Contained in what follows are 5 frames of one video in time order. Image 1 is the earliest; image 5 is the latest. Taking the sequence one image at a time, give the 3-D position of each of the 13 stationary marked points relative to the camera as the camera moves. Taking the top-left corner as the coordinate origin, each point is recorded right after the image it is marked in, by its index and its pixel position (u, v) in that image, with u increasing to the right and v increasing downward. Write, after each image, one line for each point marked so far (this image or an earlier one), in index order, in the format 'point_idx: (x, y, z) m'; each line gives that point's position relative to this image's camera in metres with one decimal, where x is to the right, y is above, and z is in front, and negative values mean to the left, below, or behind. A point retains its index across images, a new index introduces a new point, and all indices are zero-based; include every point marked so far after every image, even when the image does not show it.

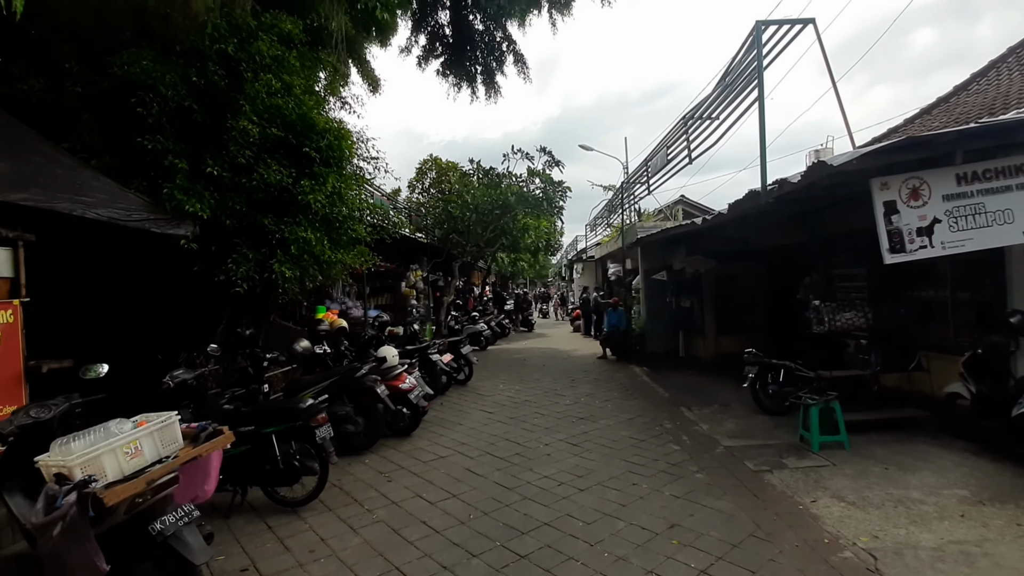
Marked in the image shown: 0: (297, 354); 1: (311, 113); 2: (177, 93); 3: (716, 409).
0: (-2.0, -0.6, +4.8) m
1: (-2.0, +1.7, +5.0) m
2: (-2.8, +1.6, +4.3) m
3: (+2.3, -1.4, +5.9) m
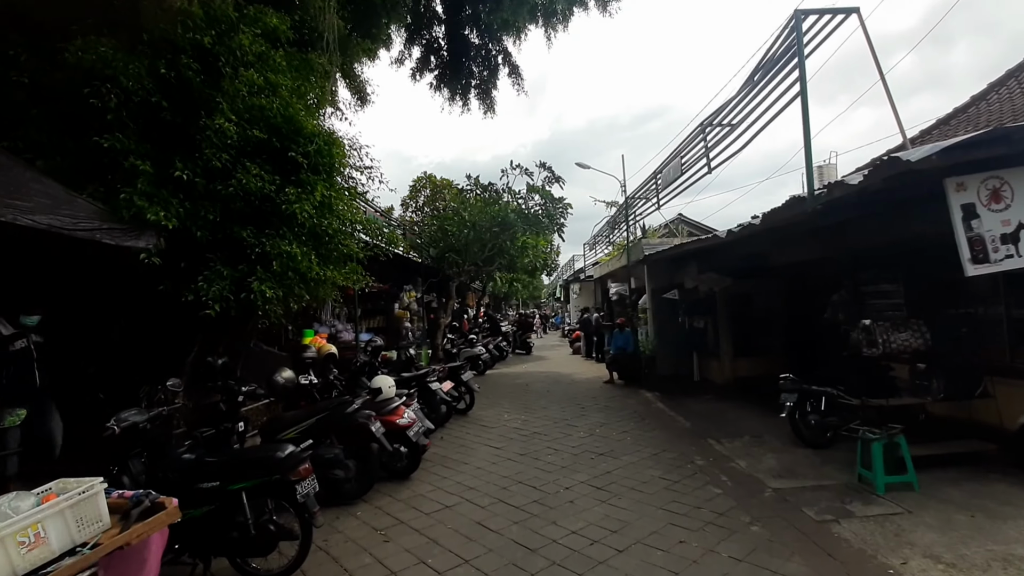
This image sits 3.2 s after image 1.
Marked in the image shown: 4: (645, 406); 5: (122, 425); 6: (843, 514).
0: (-1.9, -0.8, +4.1) m
1: (-1.9, +1.5, +4.5) m
2: (-2.7, +1.5, +3.8) m
3: (+2.4, -1.6, +5.3) m
4: (+1.9, -1.7, +7.5) m
5: (-2.0, -0.7, +2.7) m
6: (+2.3, -1.5, +3.5) m
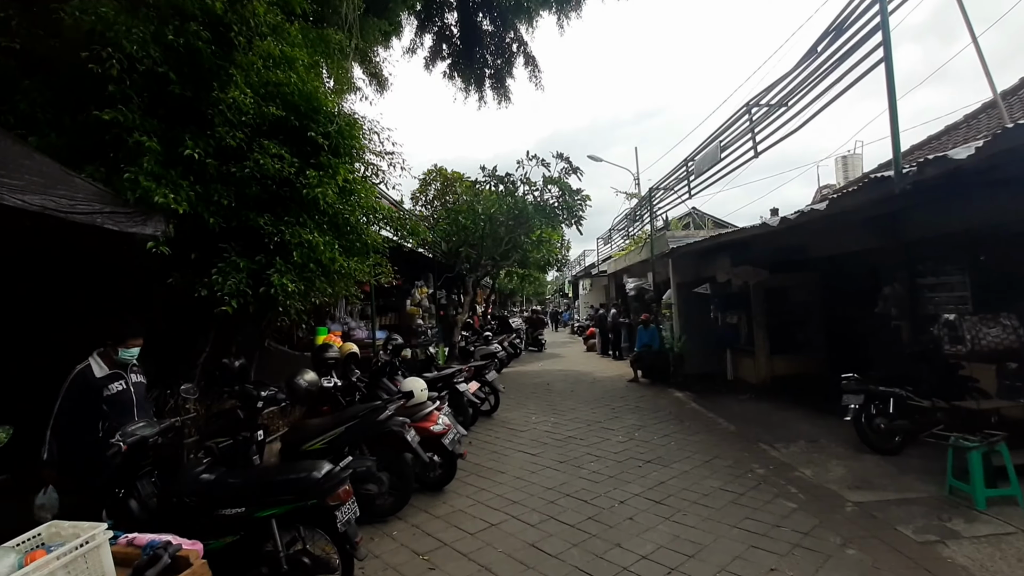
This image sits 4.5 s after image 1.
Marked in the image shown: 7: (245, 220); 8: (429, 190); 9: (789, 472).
0: (-1.5, -0.7, +3.7) m
1: (-1.5, +1.5, +4.1) m
2: (-2.4, +1.5, +3.3) m
3: (+2.8, -1.5, +4.9) m
4: (+2.3, -1.6, +7.1) m
5: (-1.7, -0.7, +2.3) m
6: (+2.6, -1.5, +3.1) m
7: (-1.9, +0.5, +3.7) m
8: (-2.1, +2.4, +12.6) m
9: (+2.3, -1.5, +4.3) m
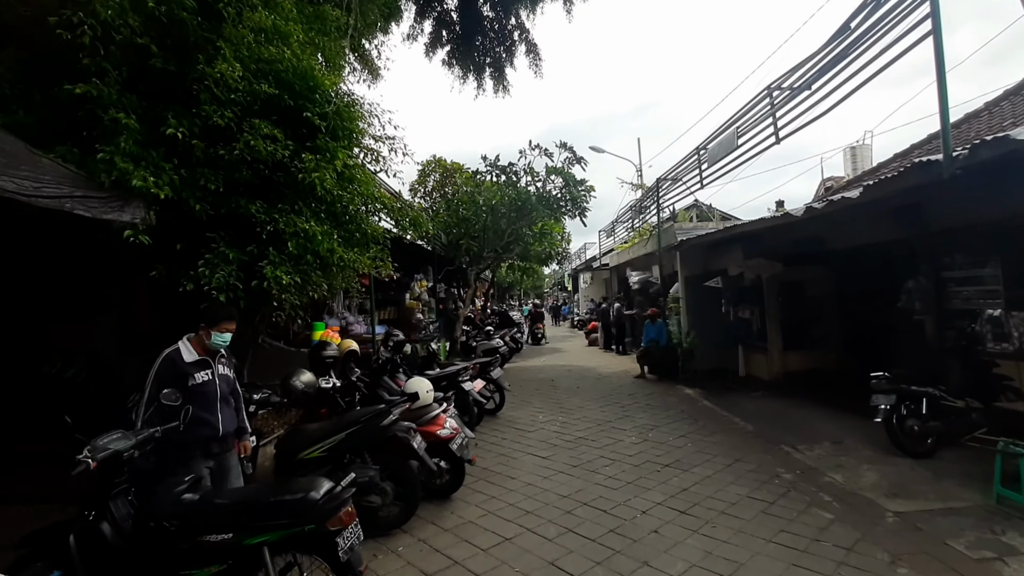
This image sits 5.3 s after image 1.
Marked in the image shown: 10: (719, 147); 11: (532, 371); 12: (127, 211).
0: (-1.4, -0.7, +3.4) m
1: (-1.4, +1.6, +3.7) m
2: (-2.3, +1.6, +3.0) m
3: (+2.9, -1.5, +4.7) m
4: (+2.4, -1.5, +6.9) m
5: (-1.6, -0.6, +2.0) m
6: (+2.7, -1.4, +2.8) m
7: (-1.8, +0.5, +3.4) m
8: (-2.0, +2.6, +12.3) m
9: (+2.4, -1.5, +4.0) m
10: (+2.7, +1.8, +6.8) m
11: (+0.4, -1.7, +10.5) m
12: (-2.0, +0.4, +2.7) m
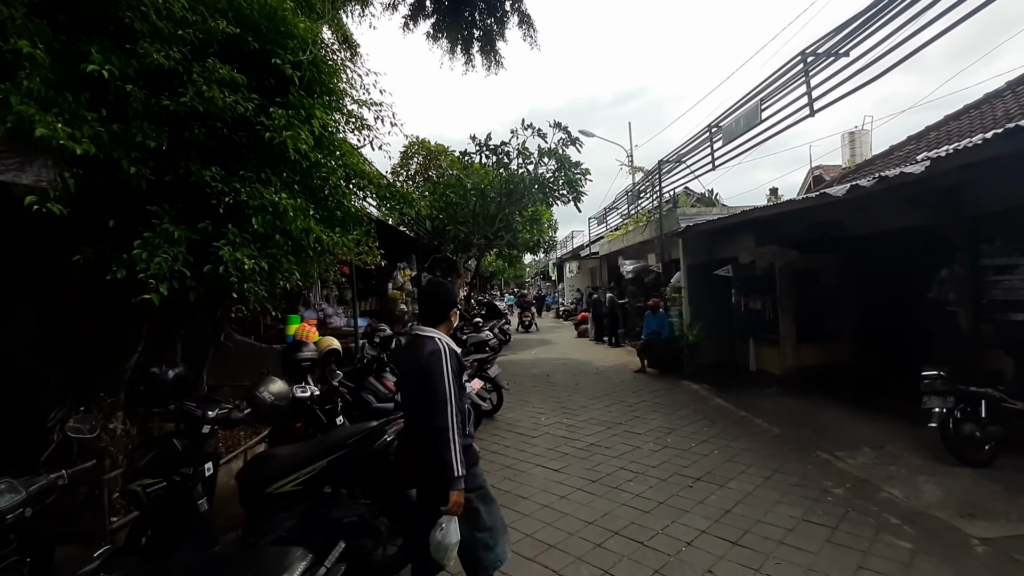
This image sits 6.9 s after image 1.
0: (-1.3, -0.6, +2.8) m
1: (-1.3, +1.7, +3.0) m
2: (-2.1, +1.6, +2.3) m
3: (+2.9, -1.4, +4.2) m
4: (+2.3, -1.4, +6.4) m
5: (-1.4, -0.6, +1.3) m
6: (+2.8, -1.4, +2.4) m
7: (-1.7, +0.6, +2.7) m
8: (-2.3, +2.8, +11.5) m
9: (+2.5, -1.4, +3.5) m
10: (+2.7, +2.0, +6.2) m
11: (+0.2, -1.5, +9.9) m
12: (-1.9, +0.5, +2.0) m
